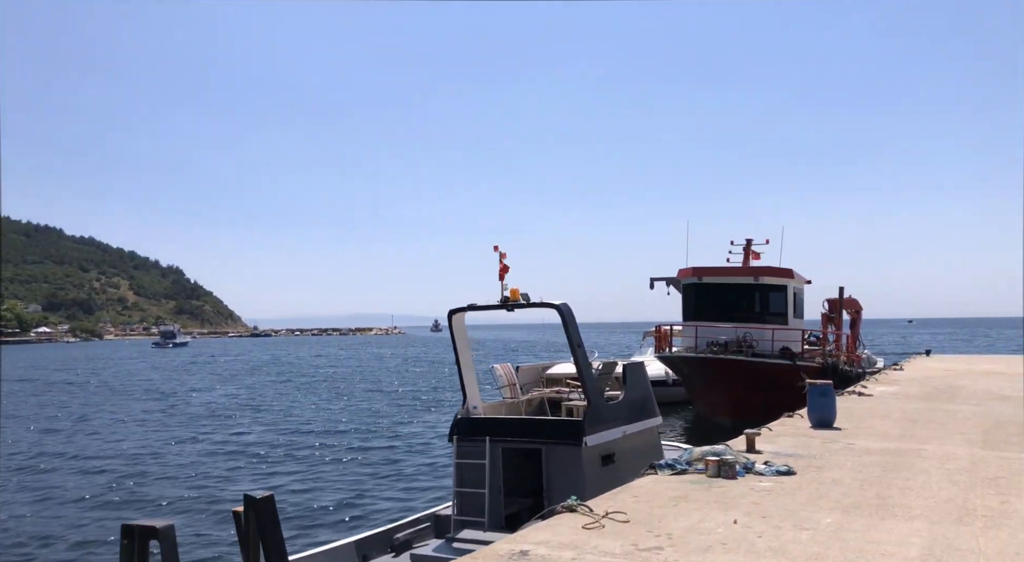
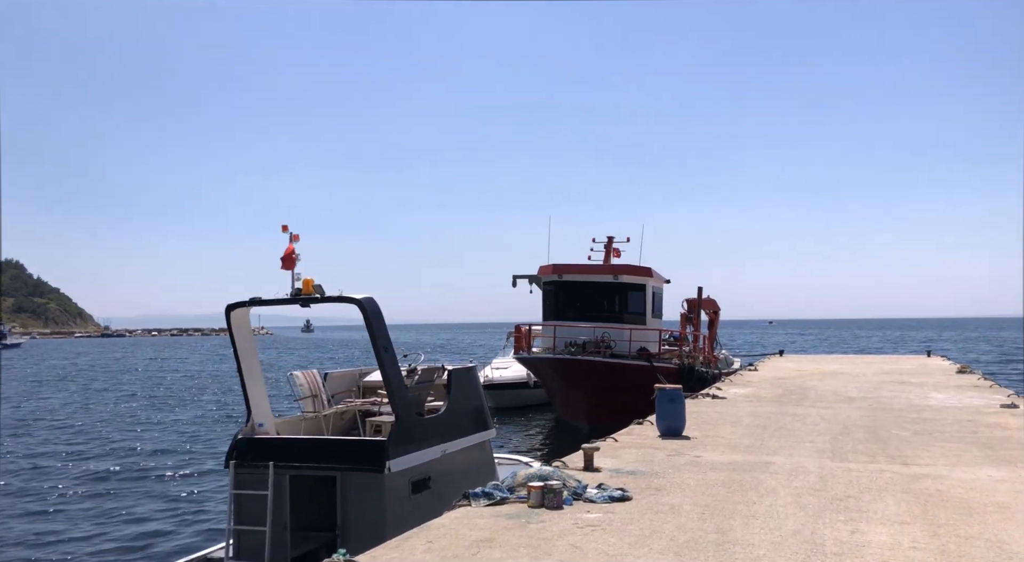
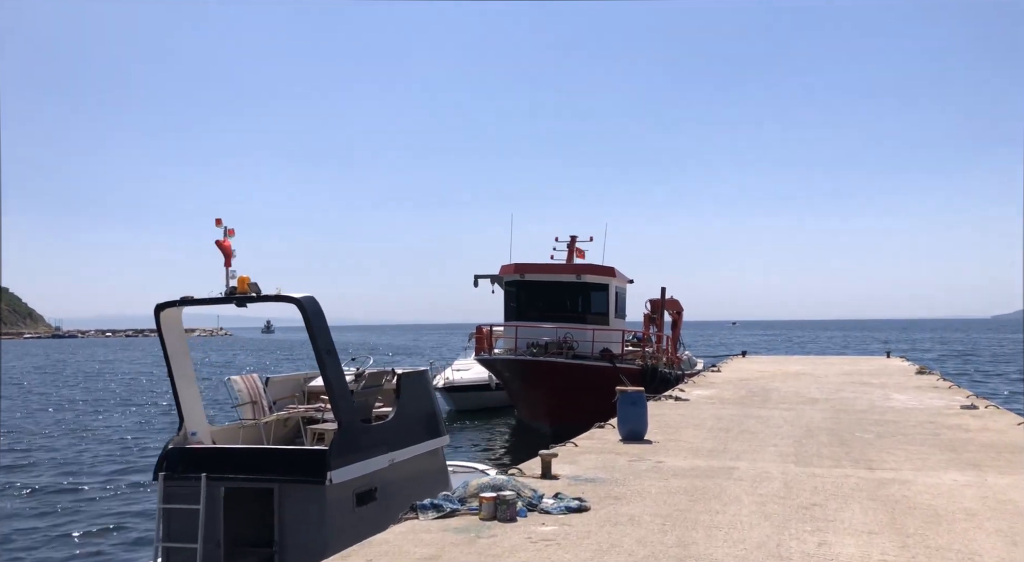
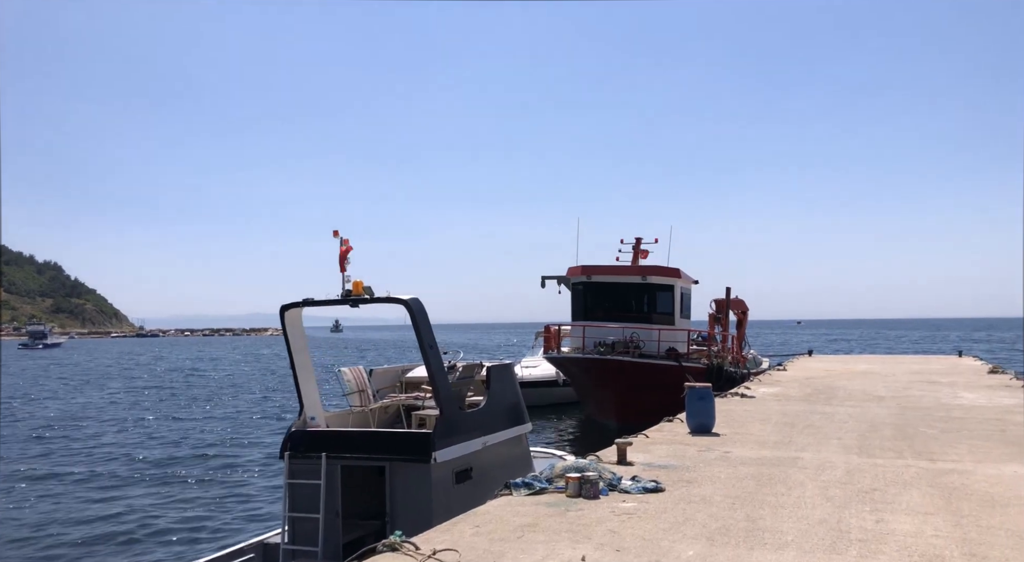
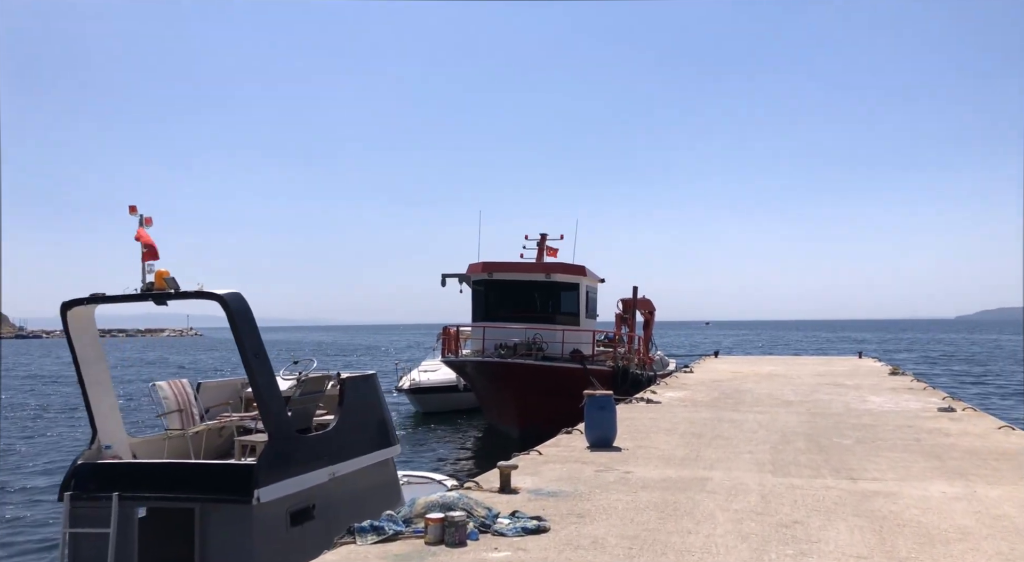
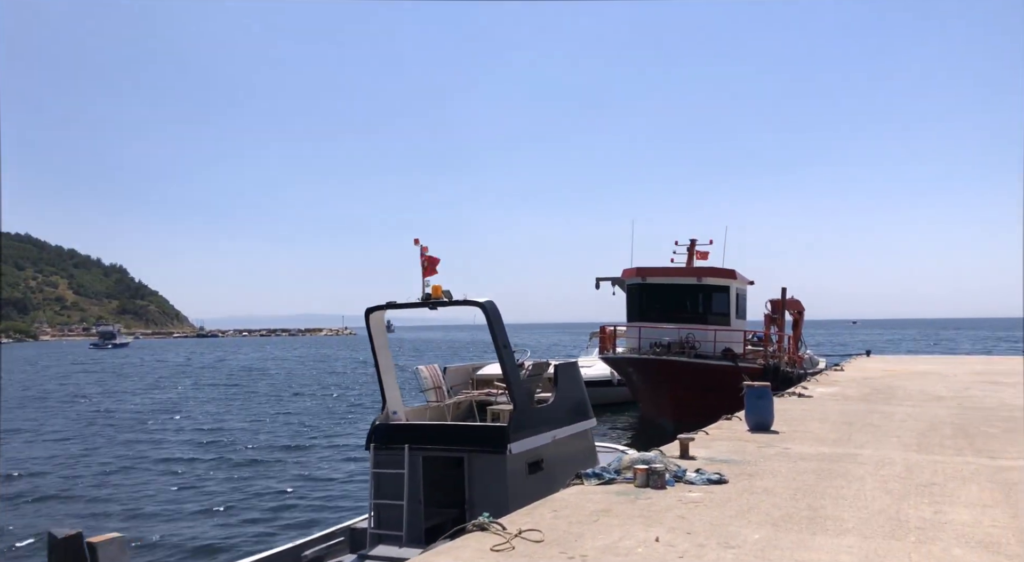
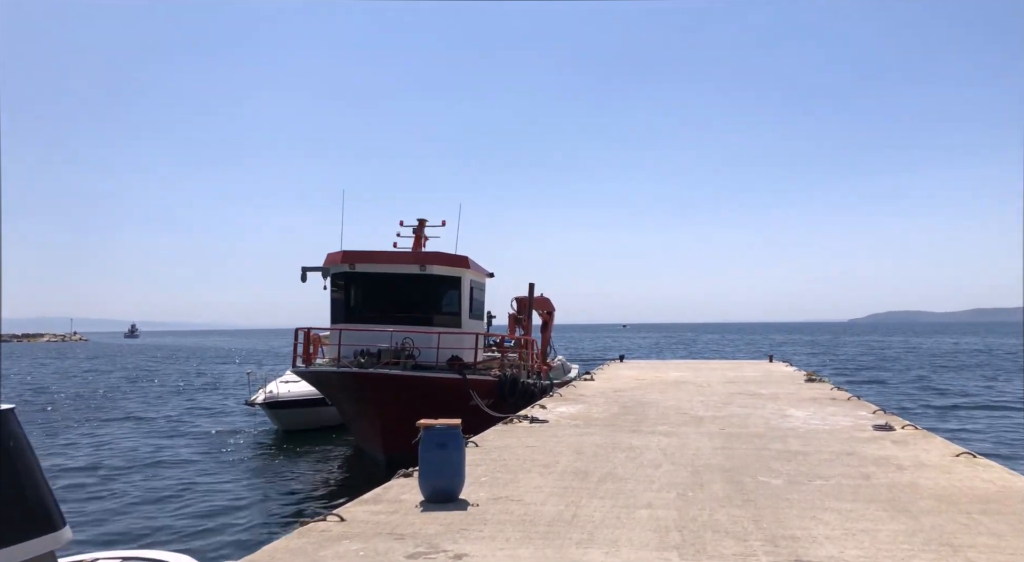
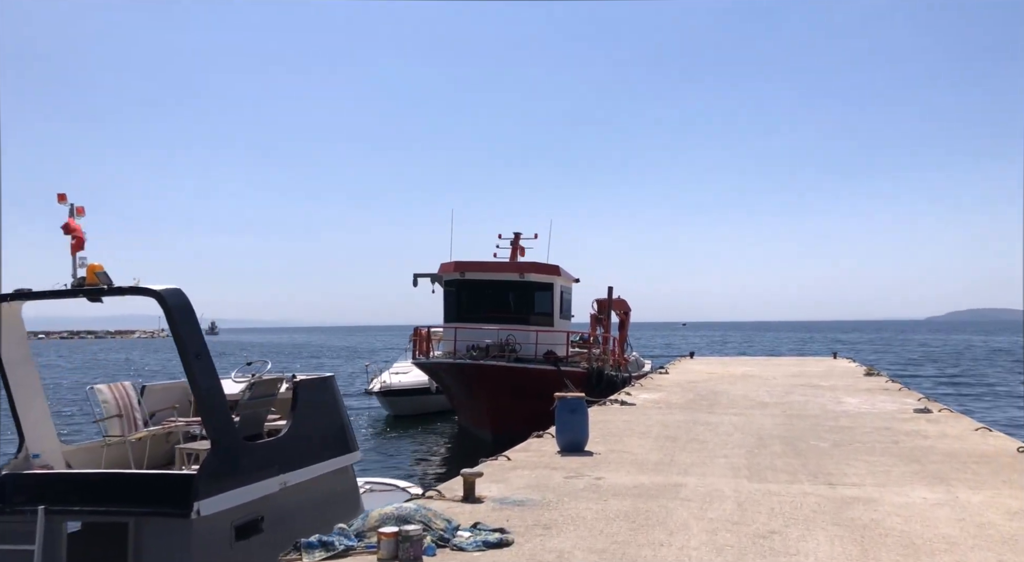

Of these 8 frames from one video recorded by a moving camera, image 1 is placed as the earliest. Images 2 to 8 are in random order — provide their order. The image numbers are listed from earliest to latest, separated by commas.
6, 4, 2, 3, 5, 8, 7
